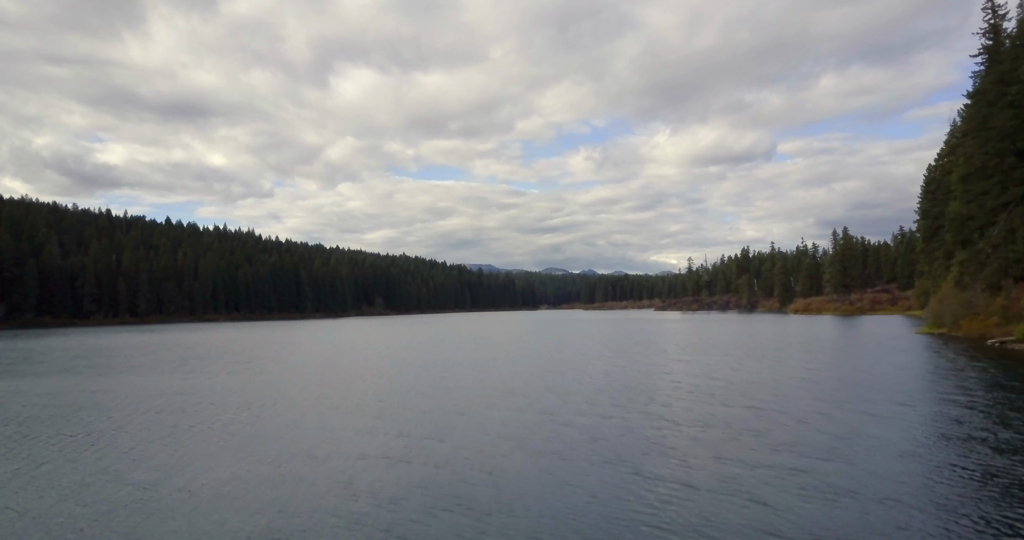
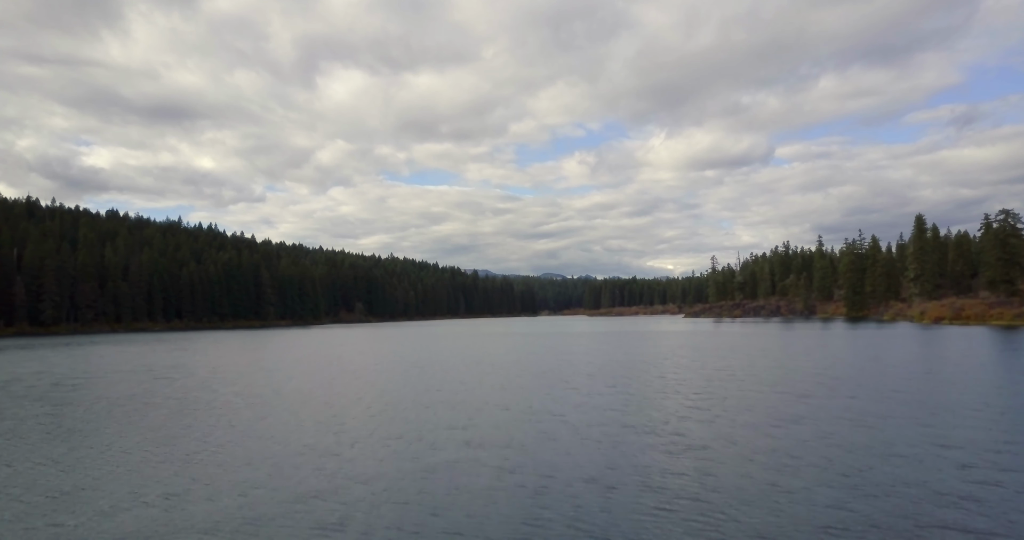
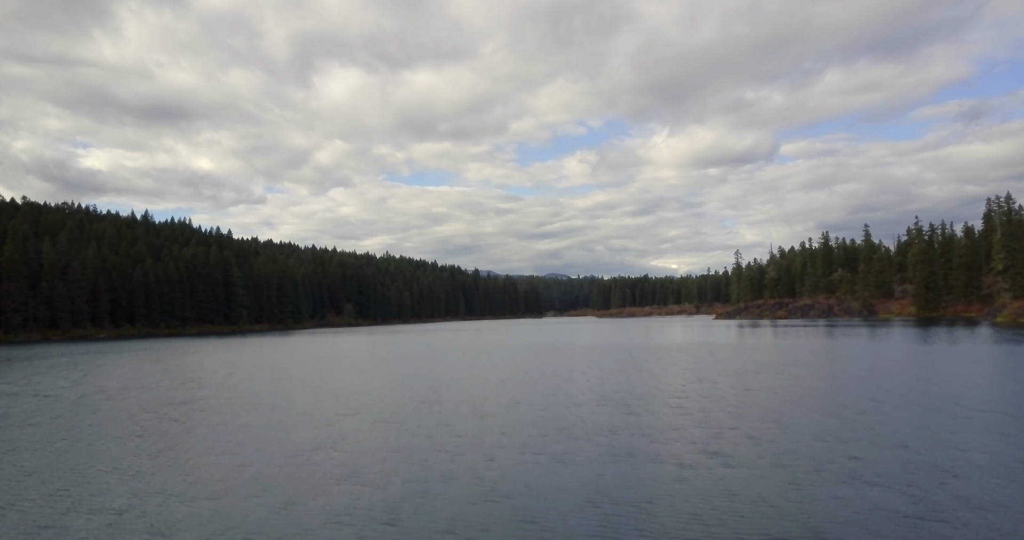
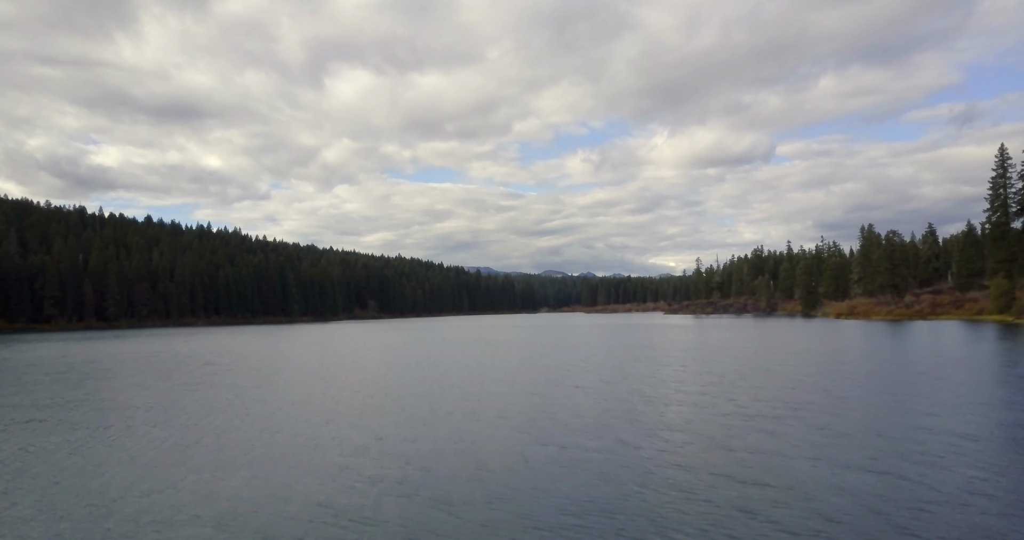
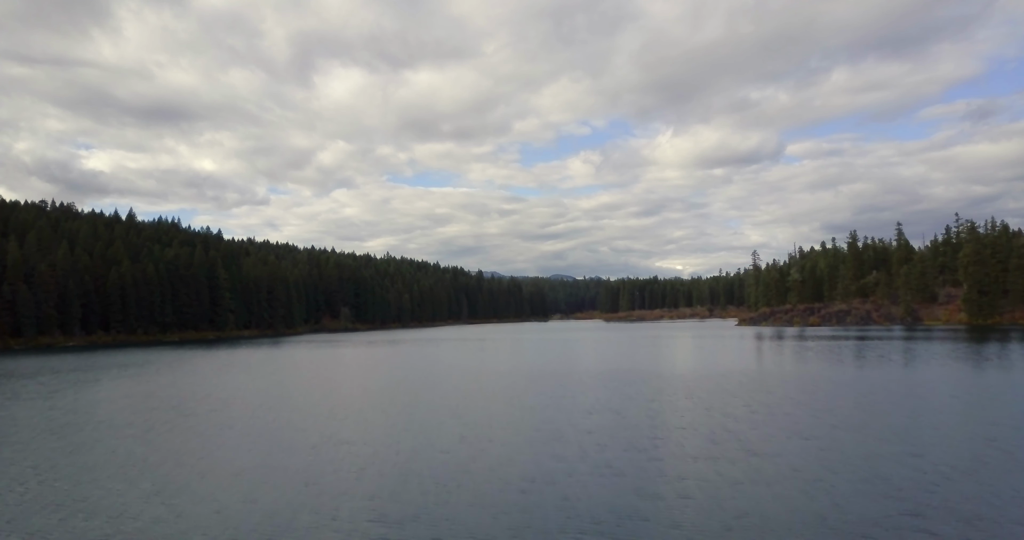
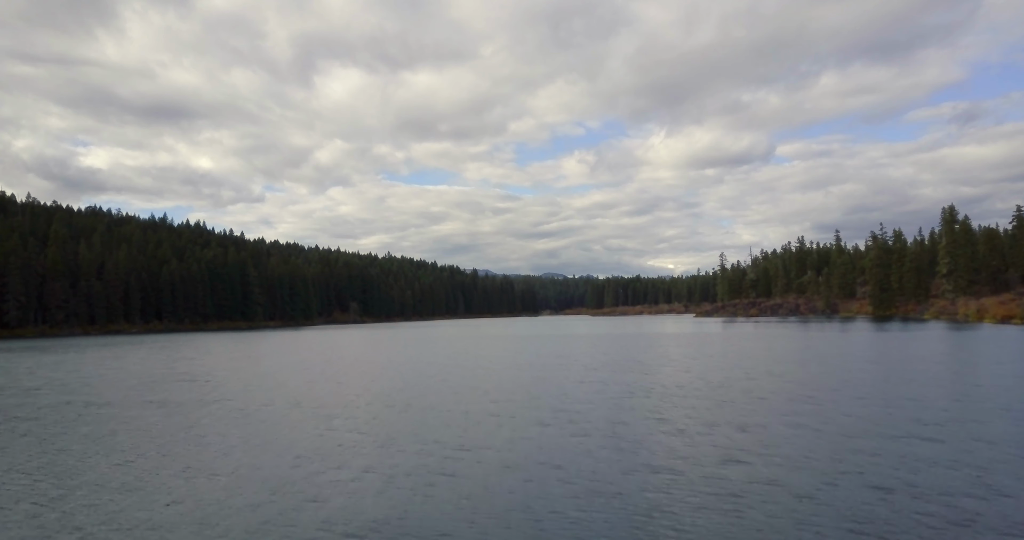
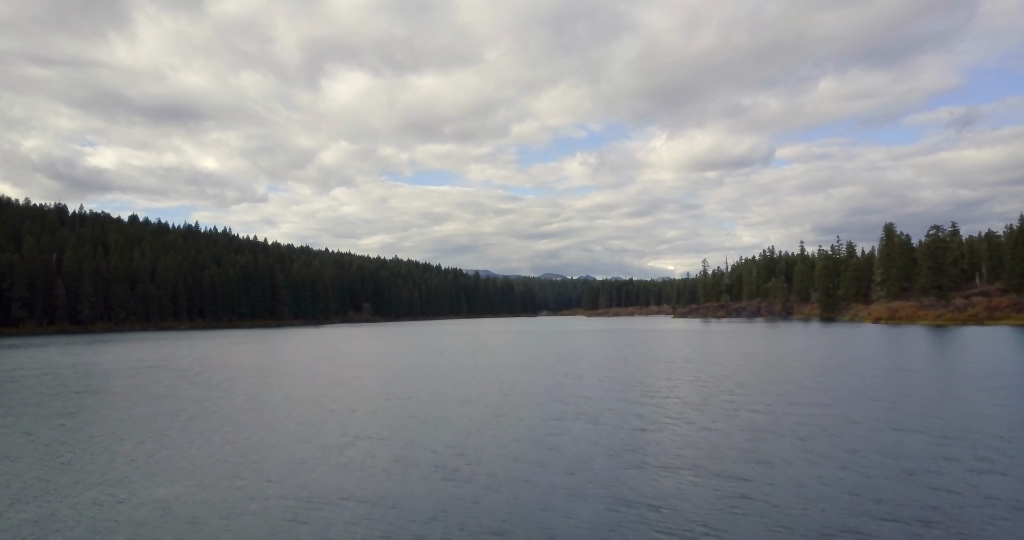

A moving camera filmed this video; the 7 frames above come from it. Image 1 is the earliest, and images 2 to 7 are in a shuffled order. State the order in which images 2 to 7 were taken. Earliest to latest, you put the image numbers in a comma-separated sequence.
4, 7, 2, 6, 3, 5
